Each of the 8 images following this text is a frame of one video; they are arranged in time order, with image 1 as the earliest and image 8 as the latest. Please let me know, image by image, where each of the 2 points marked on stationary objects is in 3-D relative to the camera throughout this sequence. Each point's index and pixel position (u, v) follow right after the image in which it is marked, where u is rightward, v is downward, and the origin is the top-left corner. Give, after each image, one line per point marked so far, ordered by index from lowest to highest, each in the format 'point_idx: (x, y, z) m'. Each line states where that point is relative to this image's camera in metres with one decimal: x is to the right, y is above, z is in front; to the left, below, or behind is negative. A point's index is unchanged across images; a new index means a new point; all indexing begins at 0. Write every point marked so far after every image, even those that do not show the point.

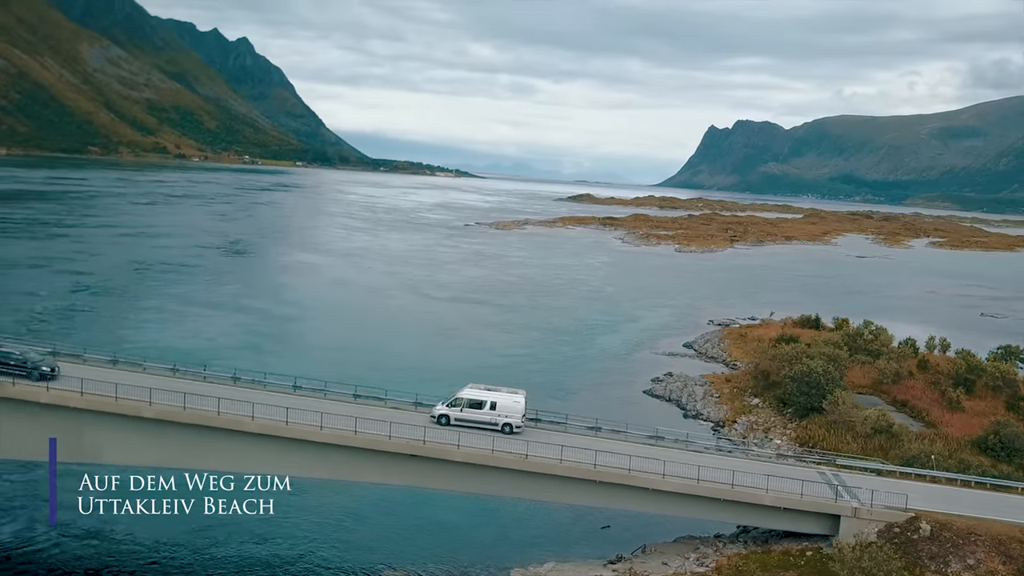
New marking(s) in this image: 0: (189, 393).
0: (-7.3, -2.4, +16.2) m
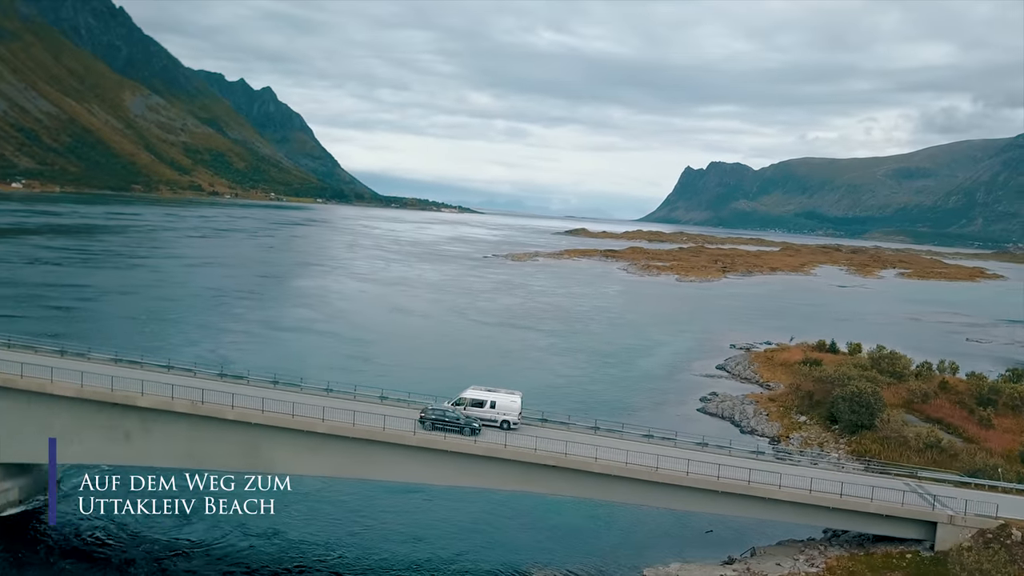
0: (-4.0, -3.0, +17.7) m
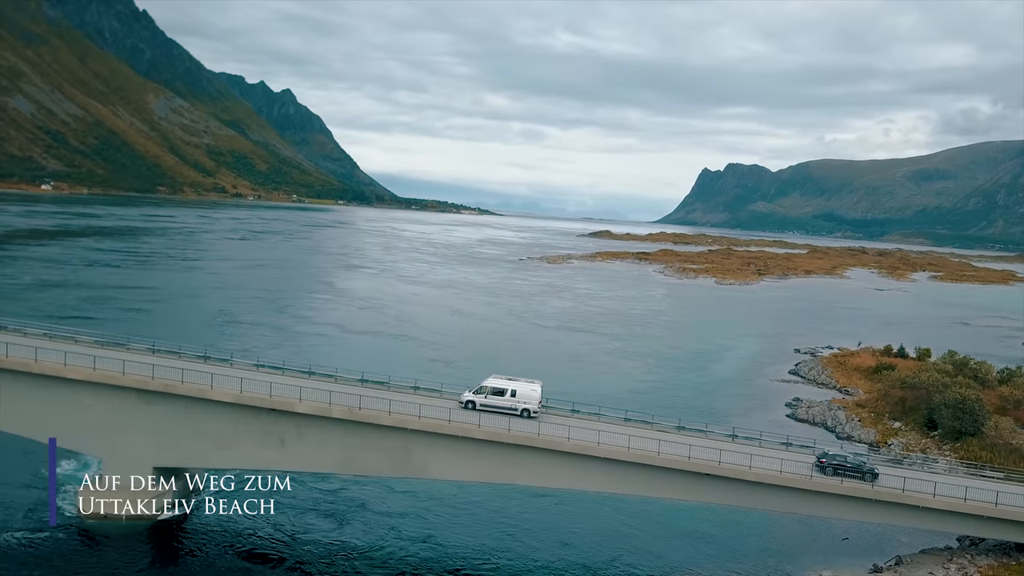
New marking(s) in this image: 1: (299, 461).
0: (-0.4, -3.2, +17.7) m
1: (-5.1, -4.1, +17.1) m
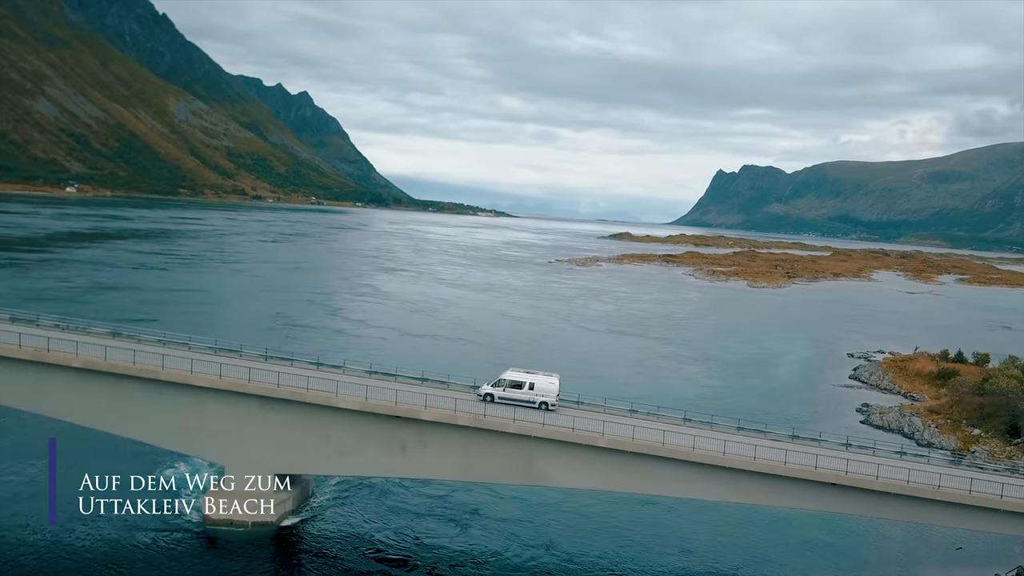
0: (+2.6, -3.4, +17.6) m
1: (-2.2, -4.3, +17.0) m
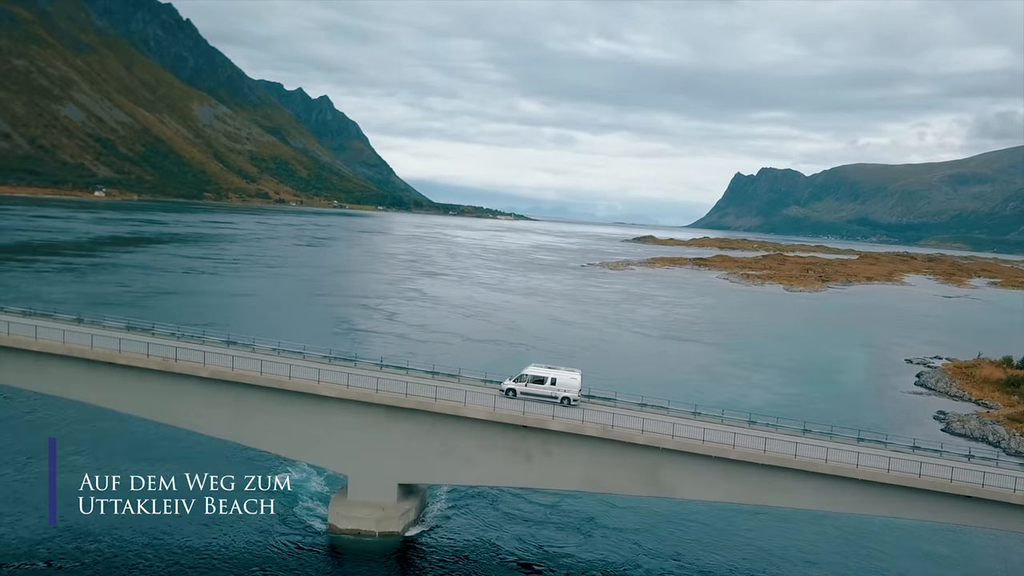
0: (+5.6, -3.6, +17.4) m
1: (+0.8, -4.5, +16.9) m
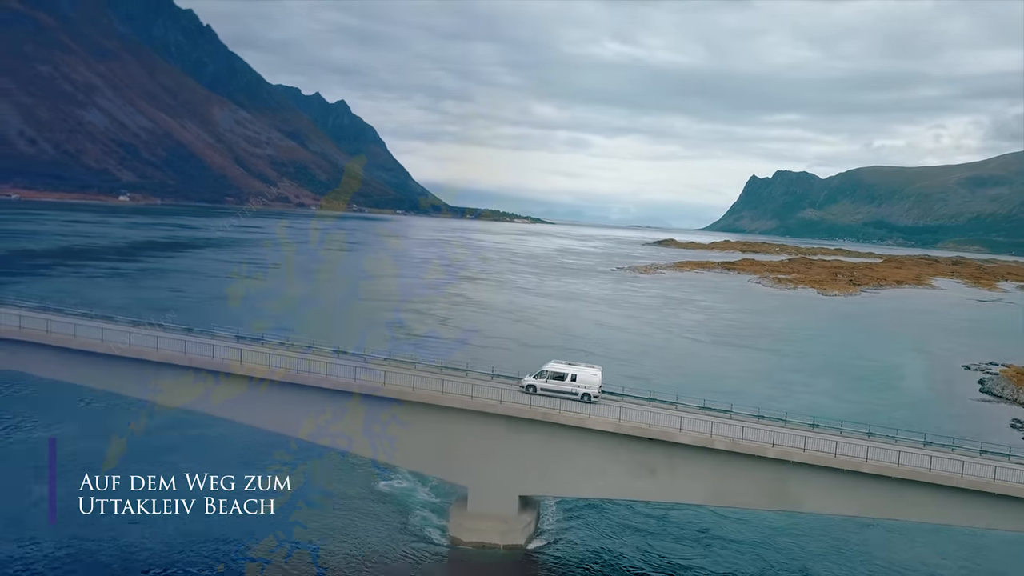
0: (+8.5, -3.8, +17.1) m
1: (+3.7, -4.7, +16.6) m
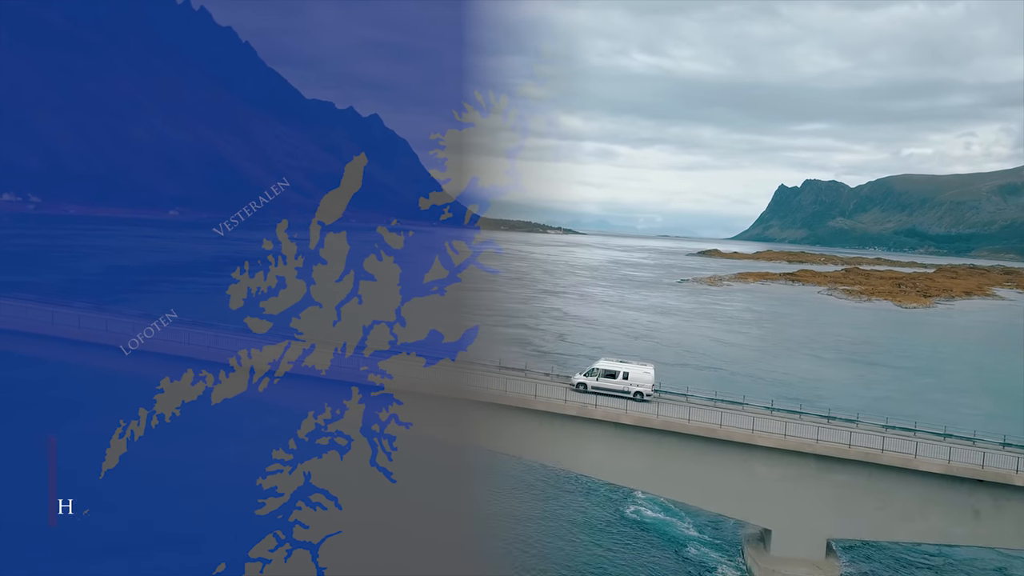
0: (+15.2, -4.4, +15.7) m
1: (+10.5, -5.3, +15.3) m
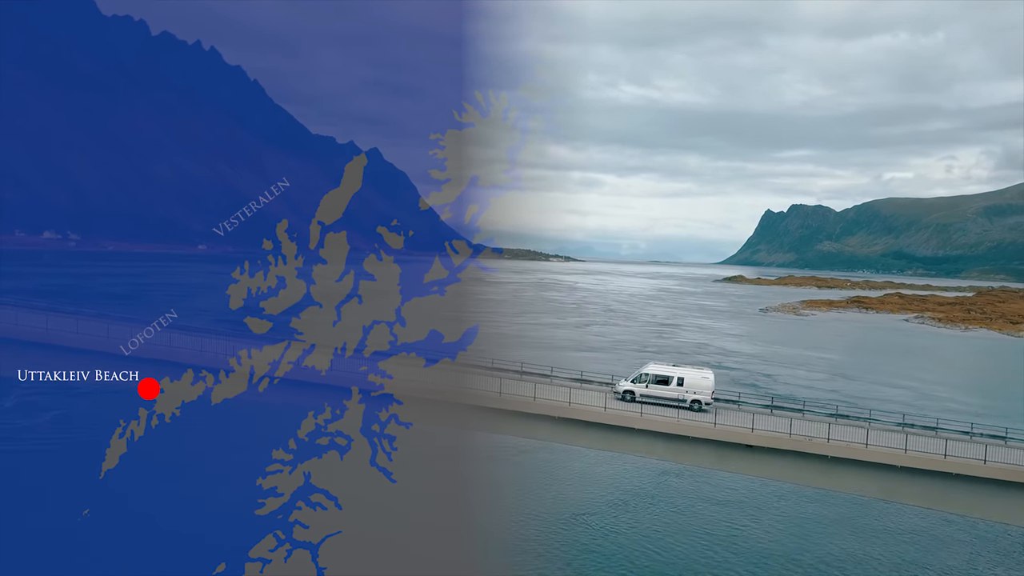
0: (+28.4, -5.3, +12.5) m
1: (+23.7, -6.3, +11.9) m
